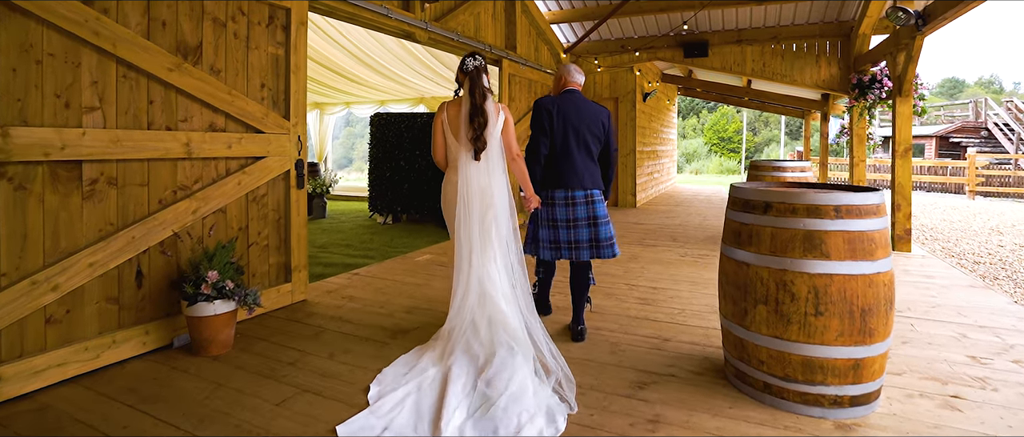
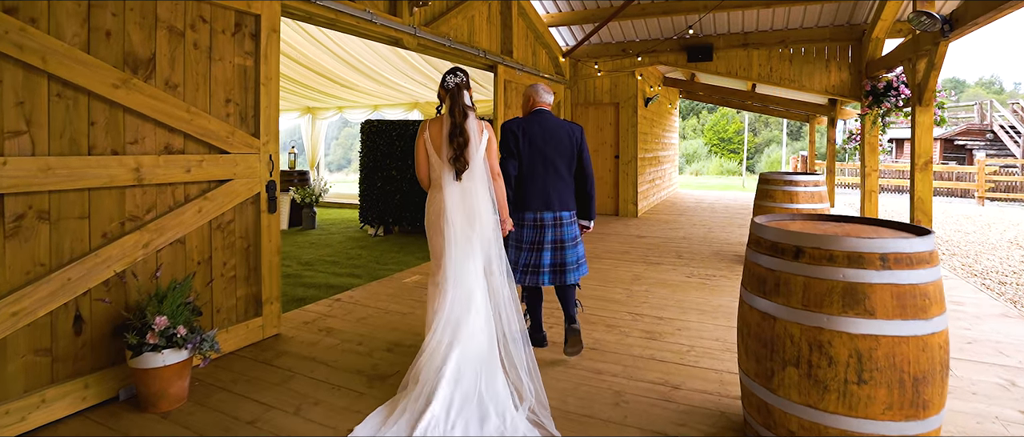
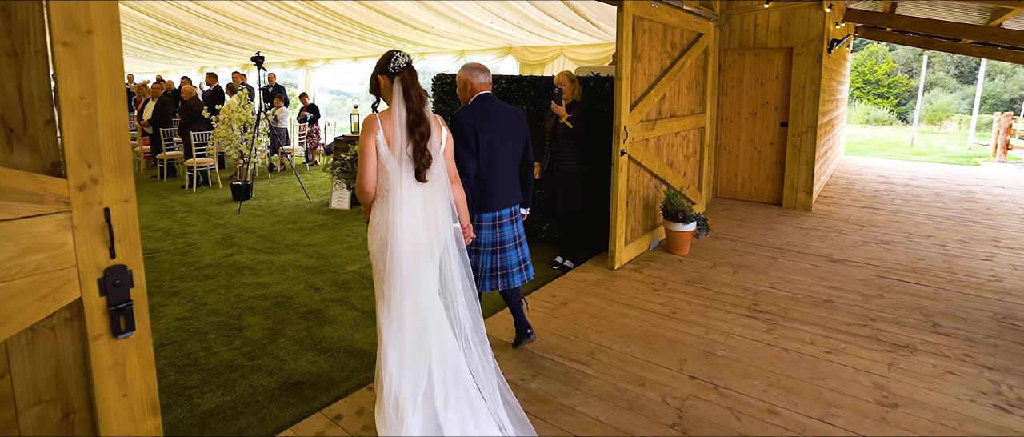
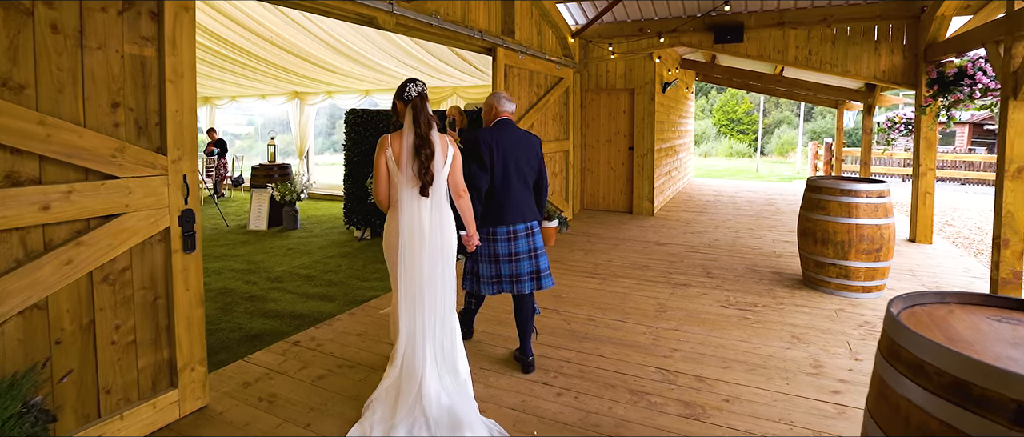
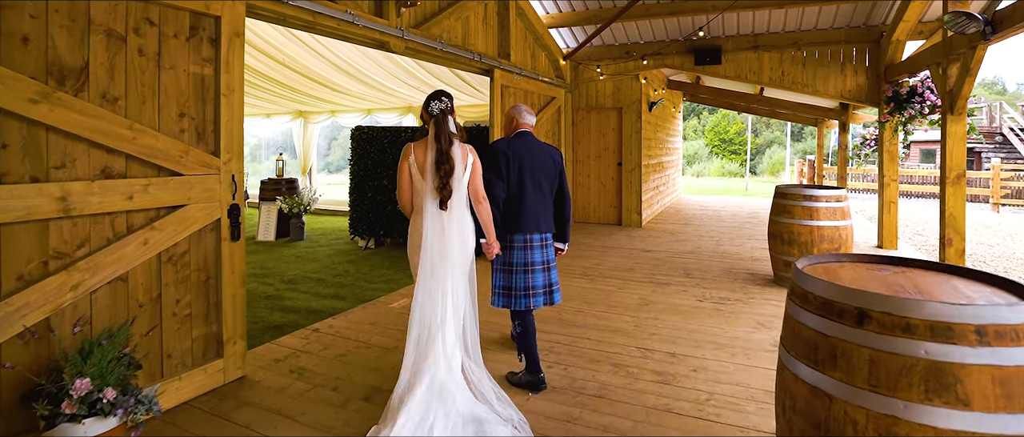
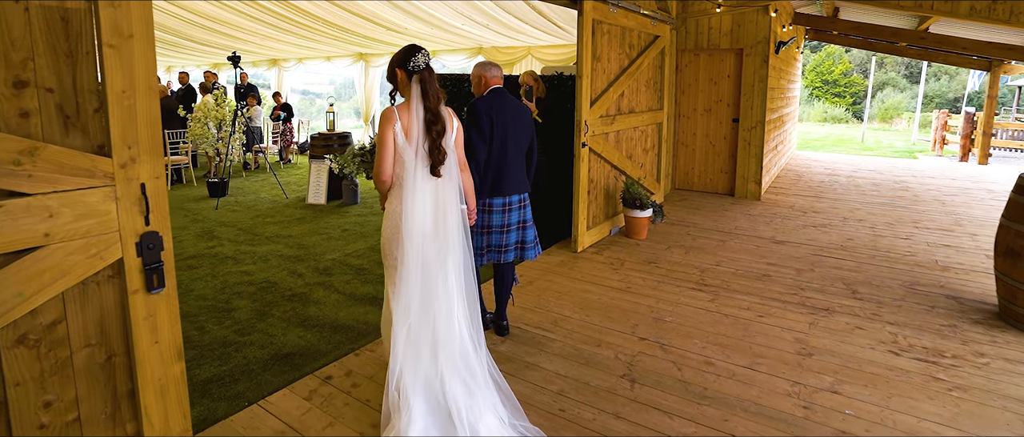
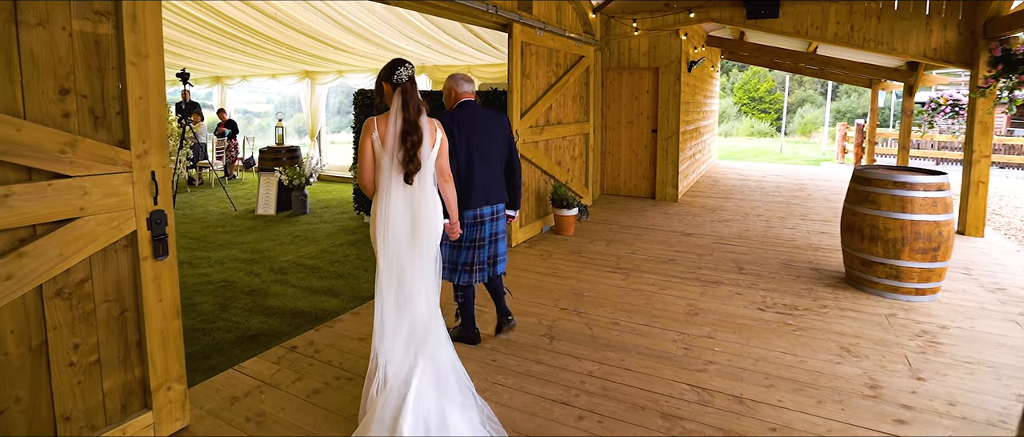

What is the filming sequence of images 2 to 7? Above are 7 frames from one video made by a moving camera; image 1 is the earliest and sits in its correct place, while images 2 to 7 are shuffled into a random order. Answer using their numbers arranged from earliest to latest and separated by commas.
2, 5, 4, 7, 6, 3
